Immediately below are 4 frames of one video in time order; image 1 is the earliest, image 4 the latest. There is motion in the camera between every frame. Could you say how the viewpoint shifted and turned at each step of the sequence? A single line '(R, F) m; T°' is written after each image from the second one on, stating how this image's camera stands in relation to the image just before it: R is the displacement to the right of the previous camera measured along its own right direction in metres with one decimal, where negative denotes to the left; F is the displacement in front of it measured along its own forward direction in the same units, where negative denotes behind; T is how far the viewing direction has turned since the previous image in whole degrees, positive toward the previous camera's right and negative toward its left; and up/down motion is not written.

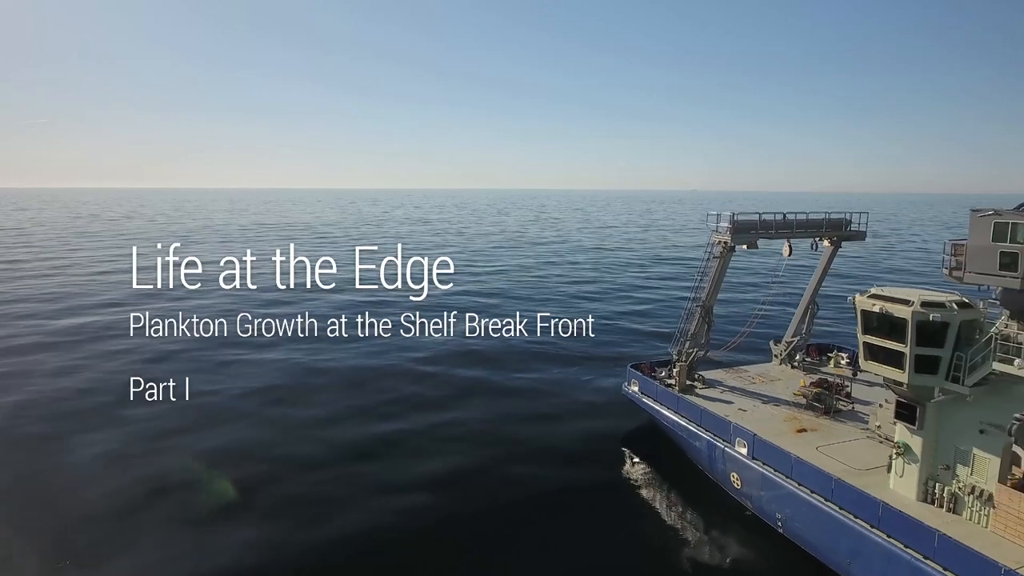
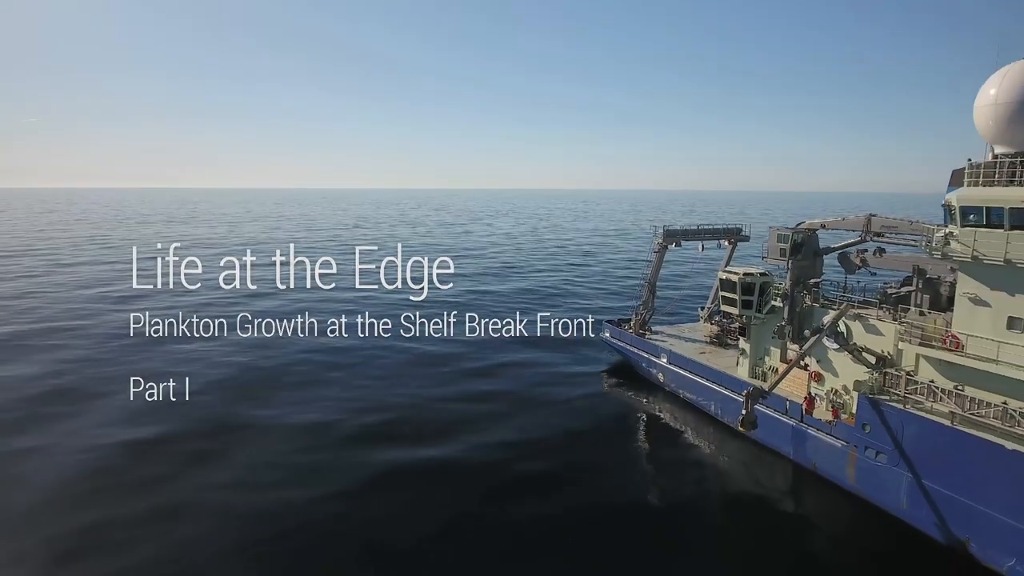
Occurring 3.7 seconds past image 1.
(-1.3, -13.1) m; 0°
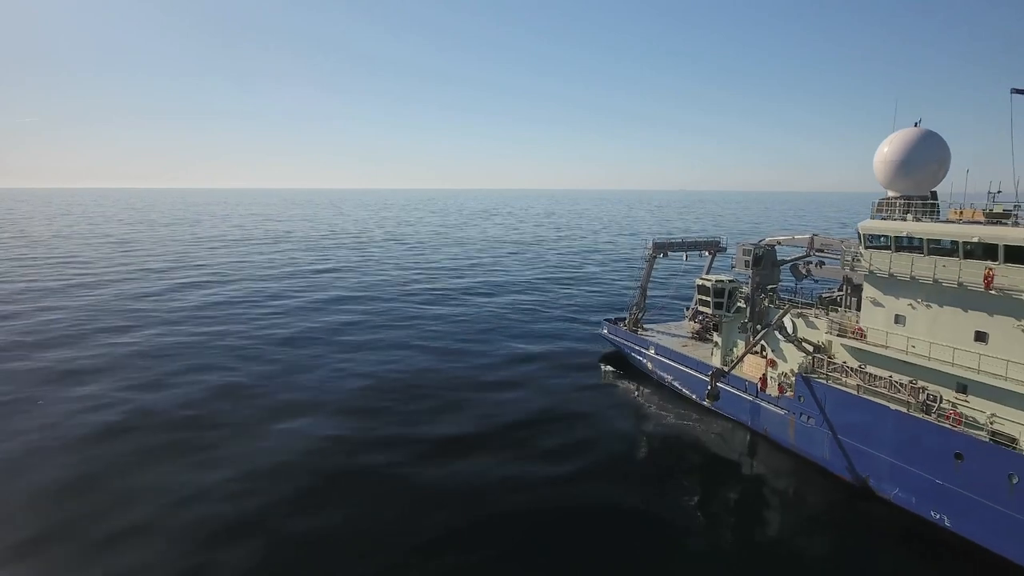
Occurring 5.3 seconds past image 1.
(-1.0, -6.3) m; 0°
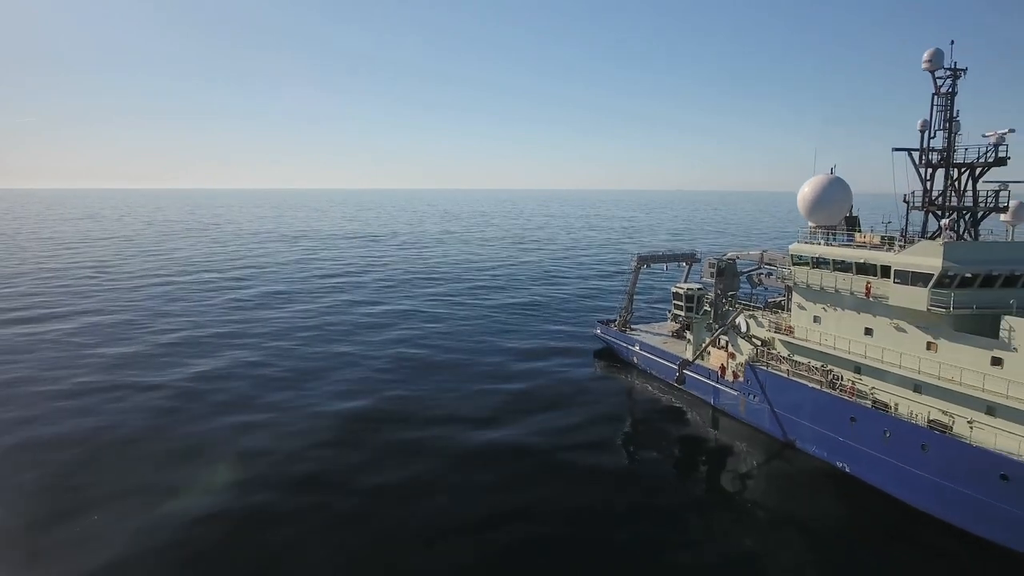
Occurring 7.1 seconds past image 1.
(-0.6, -7.3) m; 0°
